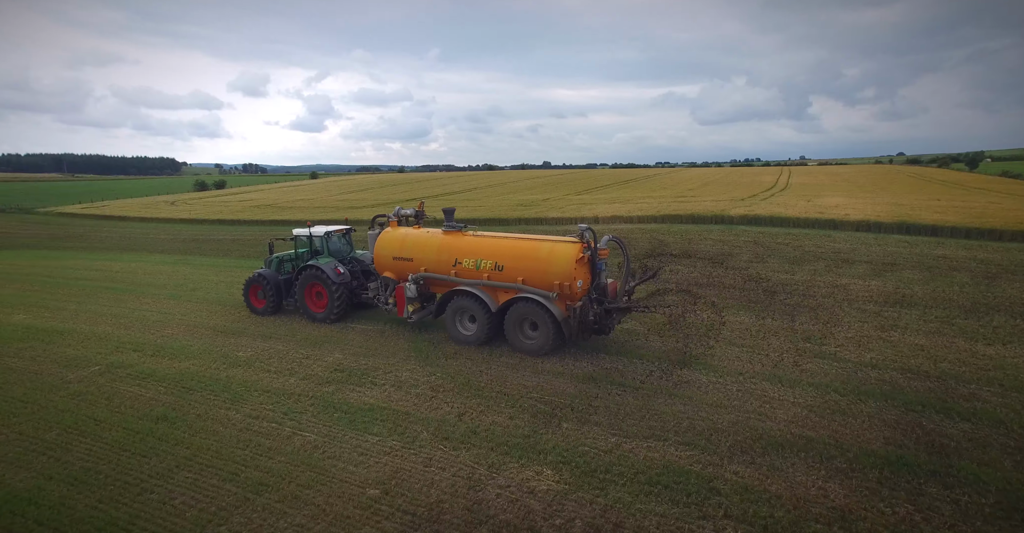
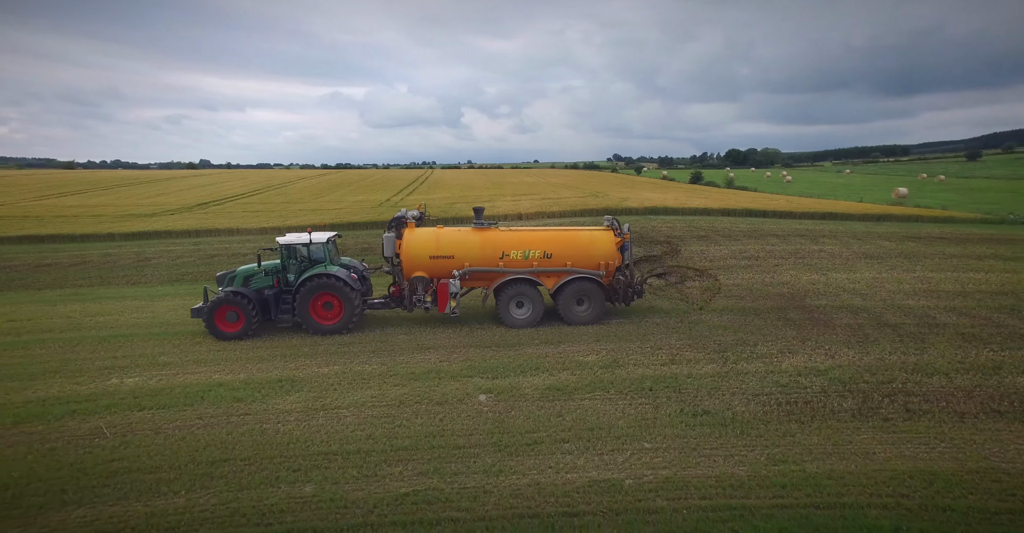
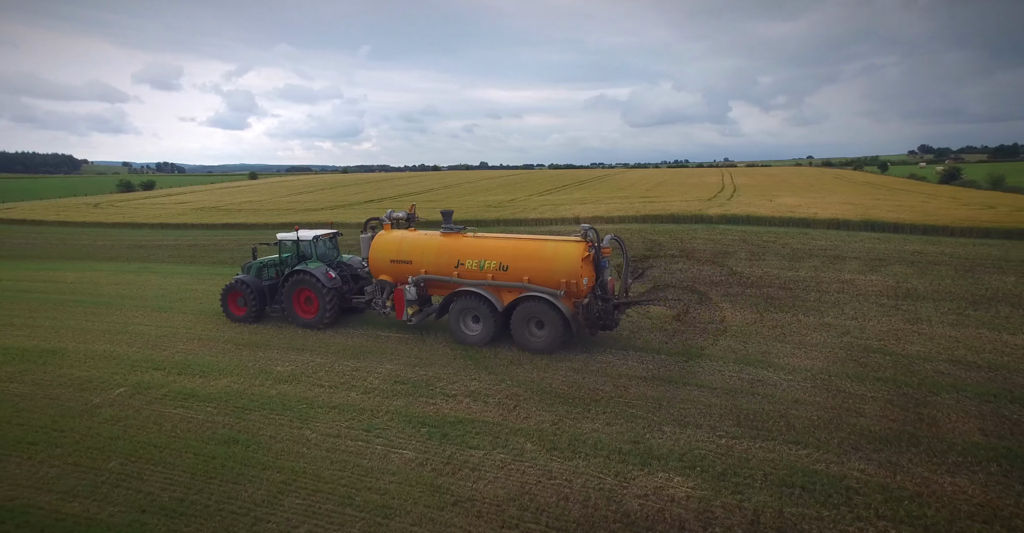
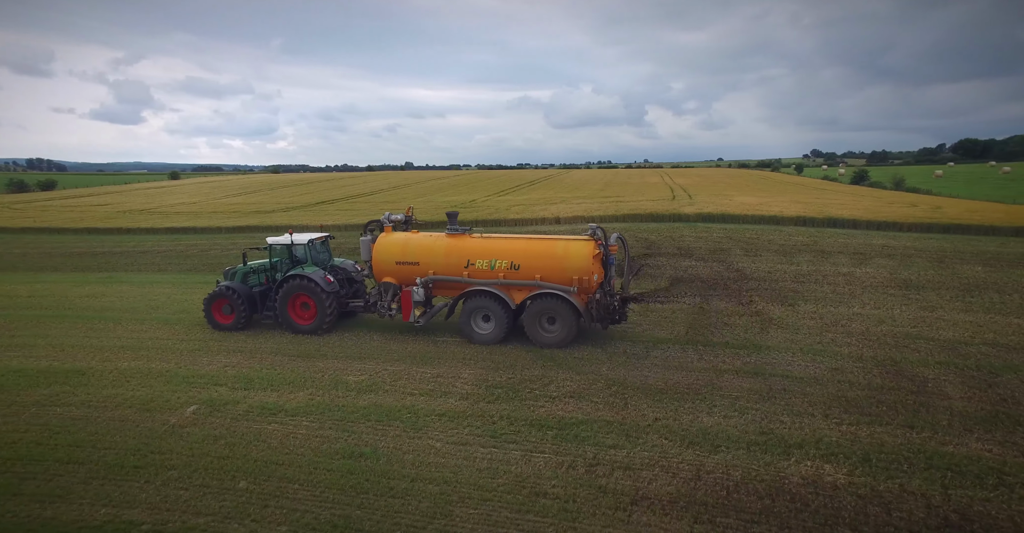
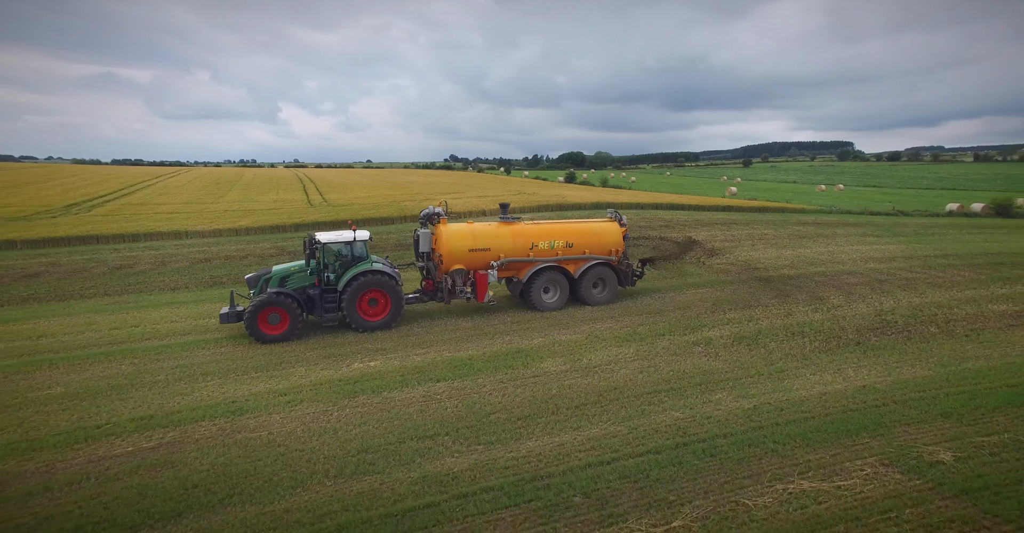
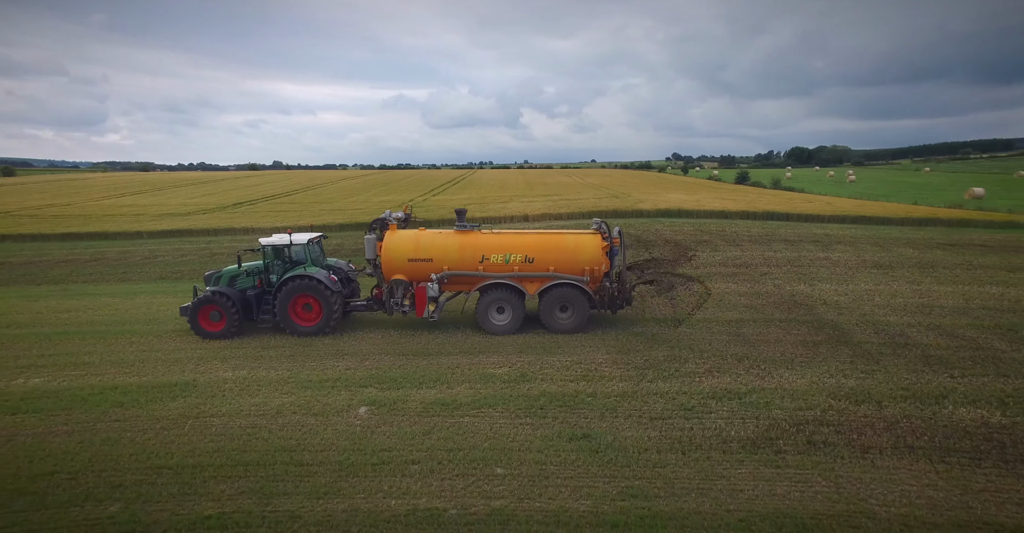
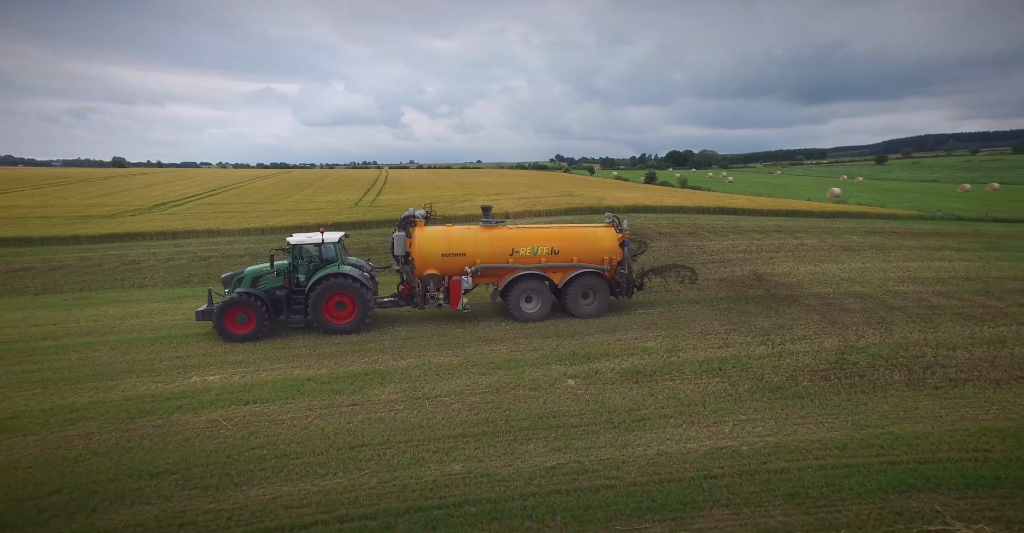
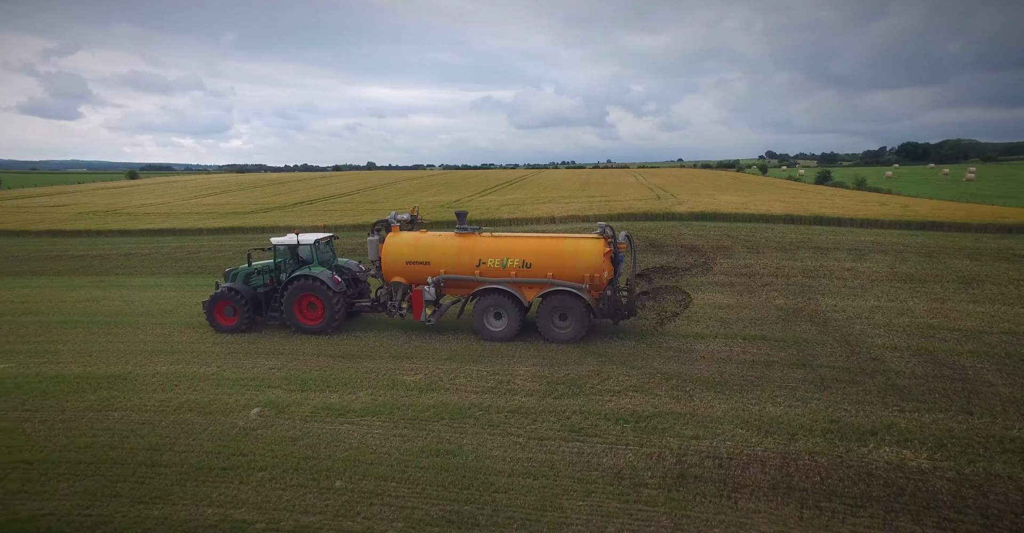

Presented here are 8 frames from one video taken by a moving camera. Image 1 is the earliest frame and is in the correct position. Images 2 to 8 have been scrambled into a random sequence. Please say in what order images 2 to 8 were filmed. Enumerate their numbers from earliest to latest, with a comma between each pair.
3, 4, 8, 6, 2, 7, 5
